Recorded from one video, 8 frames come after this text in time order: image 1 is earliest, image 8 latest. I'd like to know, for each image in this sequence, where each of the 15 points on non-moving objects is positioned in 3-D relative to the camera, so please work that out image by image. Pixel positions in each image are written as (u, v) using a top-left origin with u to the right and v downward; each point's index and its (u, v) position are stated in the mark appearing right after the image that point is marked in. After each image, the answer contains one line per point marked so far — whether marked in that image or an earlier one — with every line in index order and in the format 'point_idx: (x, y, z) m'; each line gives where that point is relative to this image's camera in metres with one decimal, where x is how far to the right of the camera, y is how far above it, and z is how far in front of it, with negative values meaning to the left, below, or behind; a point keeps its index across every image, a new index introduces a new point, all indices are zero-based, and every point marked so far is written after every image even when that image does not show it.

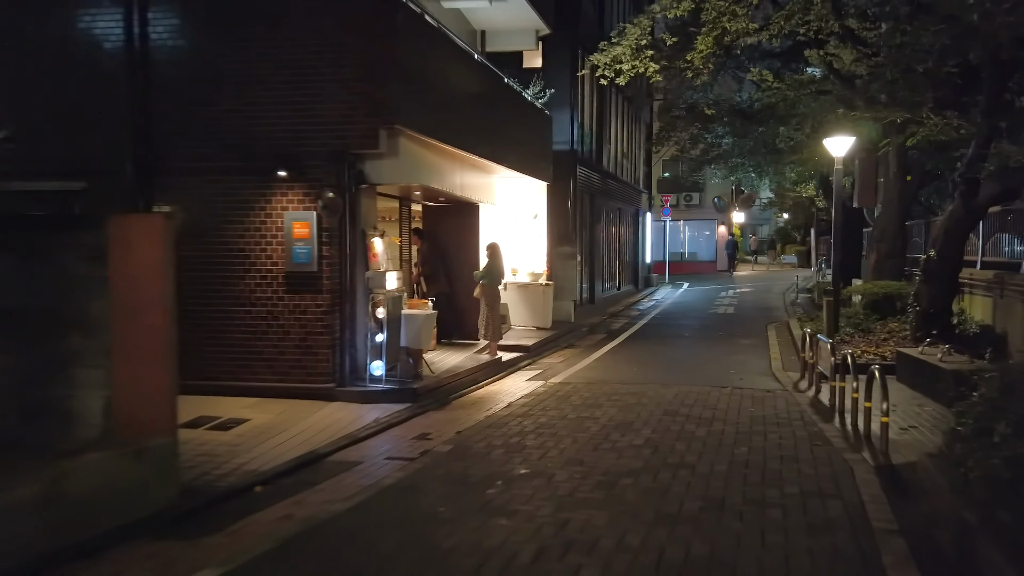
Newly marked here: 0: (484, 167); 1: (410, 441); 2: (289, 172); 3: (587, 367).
0: (-0.8, +2.6, +15.0) m
1: (-1.1, -1.7, +8.0) m
2: (-3.0, +1.5, +9.5) m
3: (+1.4, -1.5, +13.1) m
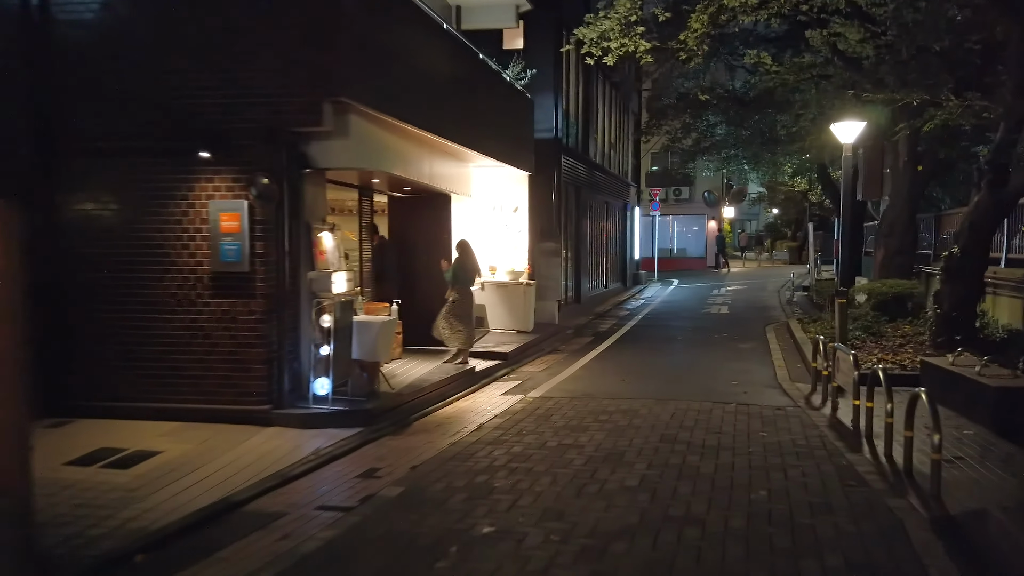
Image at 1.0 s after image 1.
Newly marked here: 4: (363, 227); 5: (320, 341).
0: (-1.2, +2.6, +13.6) m
1: (-1.5, -1.8, +6.5) m
2: (-3.3, +1.5, +7.9) m
3: (+1.0, -1.5, +11.7) m
4: (-2.5, +1.0, +11.7) m
5: (-2.2, -0.6, +8.3) m
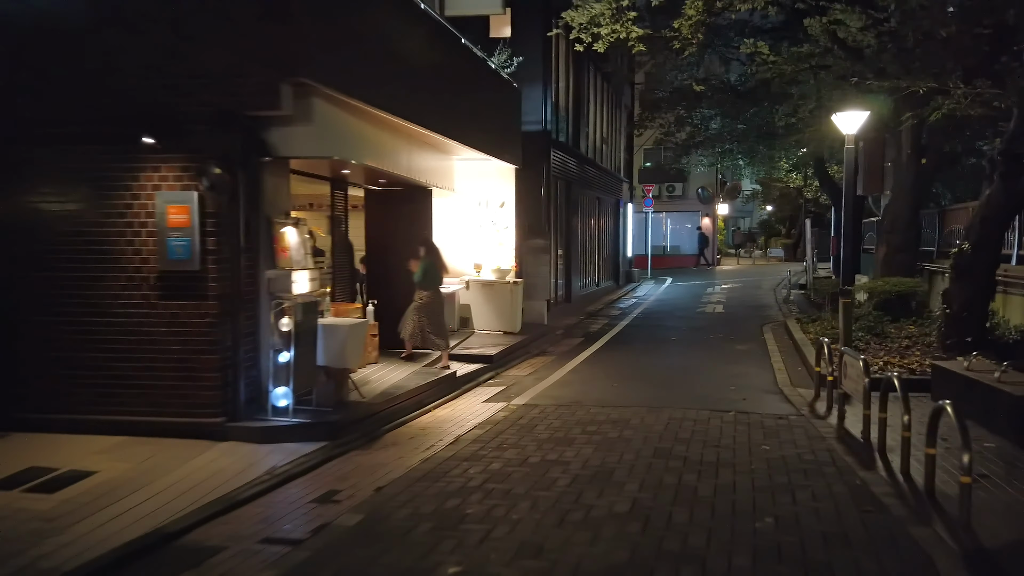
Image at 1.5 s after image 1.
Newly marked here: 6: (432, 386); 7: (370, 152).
0: (-1.5, +2.6, +12.8) m
1: (-1.7, -1.8, +5.8) m
2: (-3.6, +1.5, +7.2) m
3: (+0.7, -1.5, +11.0) m
4: (-2.7, +1.0, +11.0) m
5: (-2.5, -0.6, +7.5) m
6: (-1.1, -1.3, +9.8) m
7: (-1.9, +1.9, +9.7) m
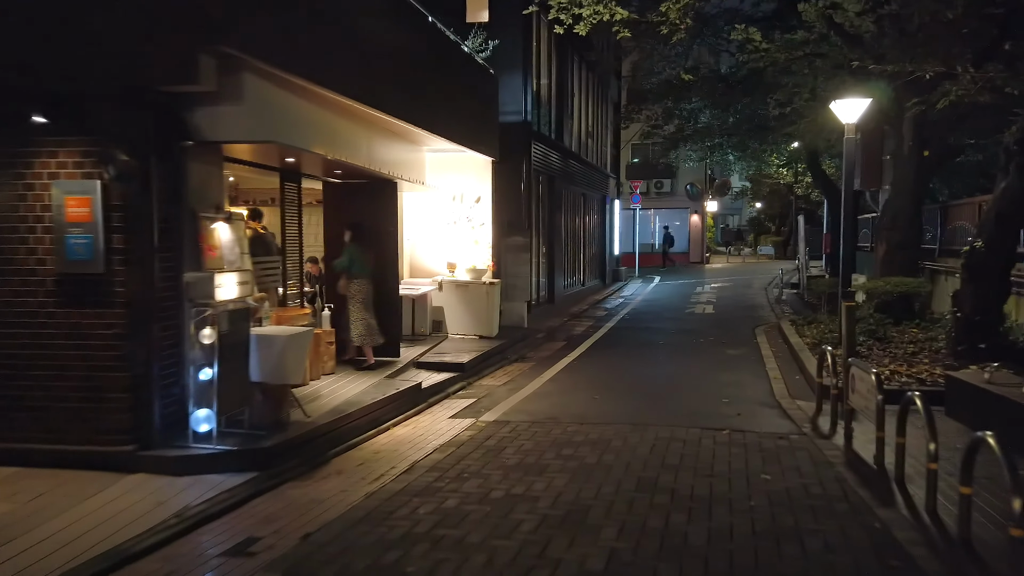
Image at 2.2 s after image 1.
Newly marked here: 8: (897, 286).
0: (-1.9, +2.6, +11.8) m
1: (-2.0, -1.8, +4.8) m
2: (-3.9, +1.4, +6.1) m
3: (+0.3, -1.5, +10.0) m
4: (-3.1, +1.0, +9.9) m
5: (-2.8, -0.7, +6.5) m
6: (-1.5, -1.4, +8.8) m
7: (-2.3, +1.8, +8.7) m
8: (+7.2, 0.0, +13.4) m
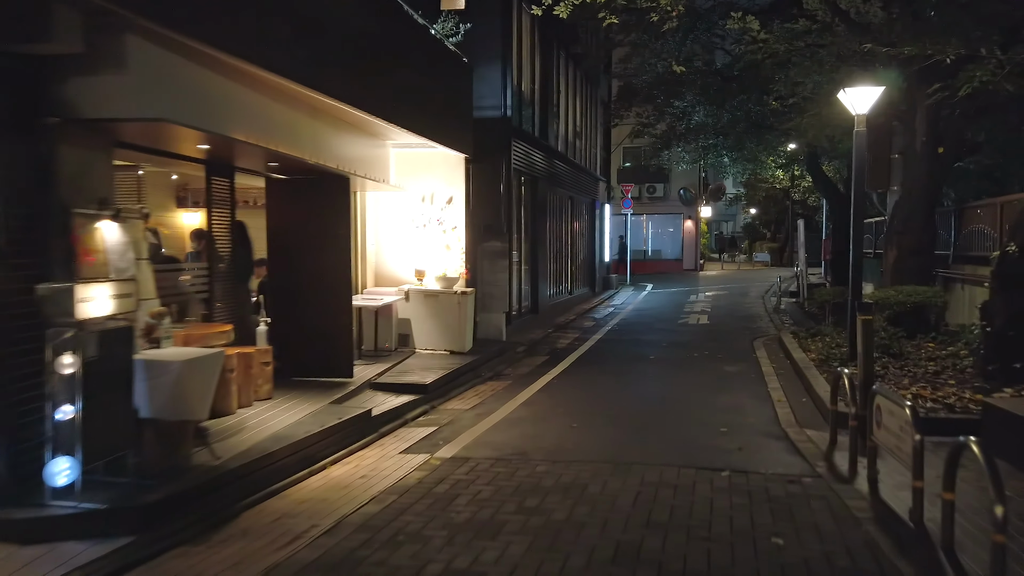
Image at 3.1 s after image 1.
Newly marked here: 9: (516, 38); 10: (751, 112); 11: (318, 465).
0: (-2.4, +2.4, +10.5) m
1: (-2.3, -1.9, +3.4) m
2: (-4.3, +1.3, +4.8) m
3: (-0.1, -1.6, +8.7) m
4: (-3.5, +0.8, +8.6) m
5: (-3.2, -0.8, +5.2) m
6: (-1.9, -1.5, +7.5) m
7: (-2.7, +1.7, +7.3) m
8: (+6.8, -0.1, +12.1) m
9: (+0.1, +5.7, +16.3) m
10: (+6.1, +4.5, +18.2) m
11: (-1.9, -1.7, +7.0) m
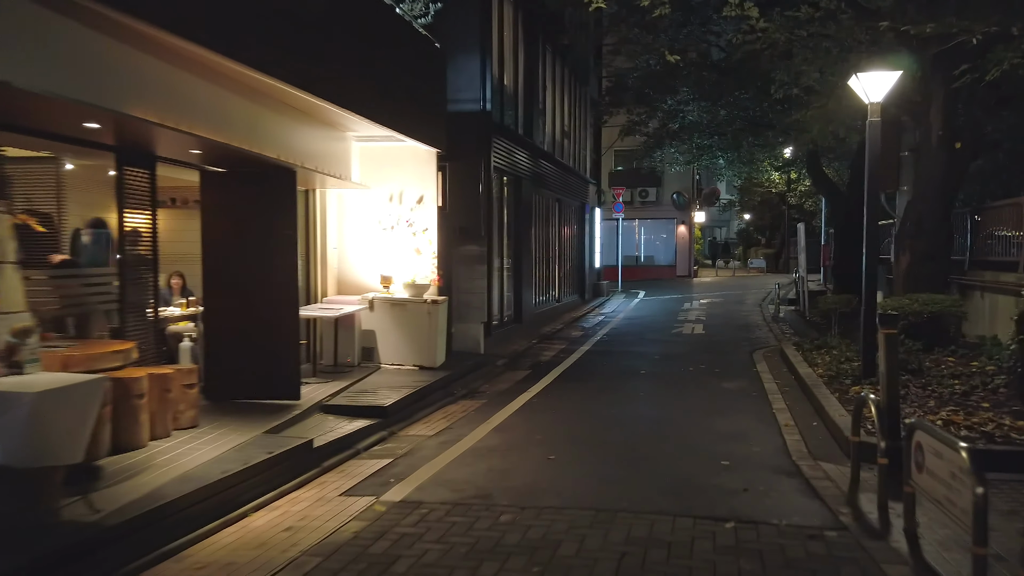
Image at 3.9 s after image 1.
0: (-2.7, +2.3, +9.3) m
1: (-2.6, -1.9, +2.2) m
2: (-4.6, +1.3, +3.6) m
3: (-0.4, -1.7, +7.4) m
4: (-3.9, +0.8, +7.4) m
5: (-3.5, -0.8, +3.9) m
6: (-2.2, -1.6, +6.2) m
7: (-3.0, +1.6, +6.1) m
8: (+6.4, -0.3, +11.0) m
9: (-0.3, +5.5, +15.1) m
10: (+5.7, +4.3, +17.1) m
11: (-2.2, -1.8, +5.8) m
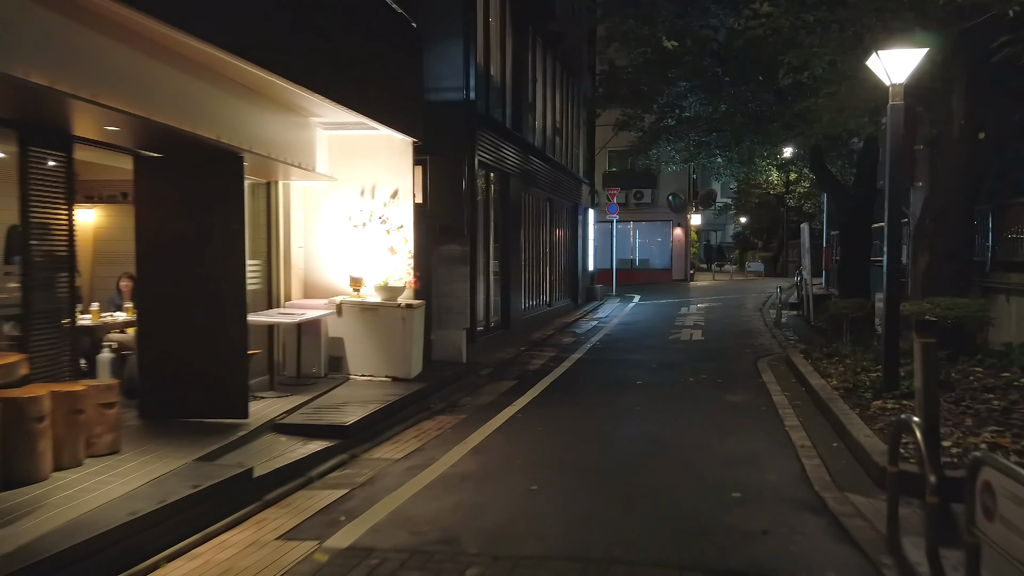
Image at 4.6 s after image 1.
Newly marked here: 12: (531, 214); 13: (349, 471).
0: (-3.0, +2.3, +8.3) m
1: (-2.8, -1.9, +1.1) m
2: (-4.8, +1.3, +2.5) m
3: (-0.6, -1.7, +6.4) m
4: (-4.1, +0.7, +6.4) m
5: (-3.7, -0.8, +2.9) m
6: (-2.4, -1.6, +5.2) m
7: (-3.2, +1.6, +5.1) m
8: (+6.2, -0.3, +10.0) m
9: (-0.6, +5.5, +14.1) m
10: (+5.4, +4.2, +16.2) m
11: (-2.4, -1.8, +4.7) m
12: (+0.5, +1.9, +18.7) m
13: (-1.6, -1.8, +7.0) m
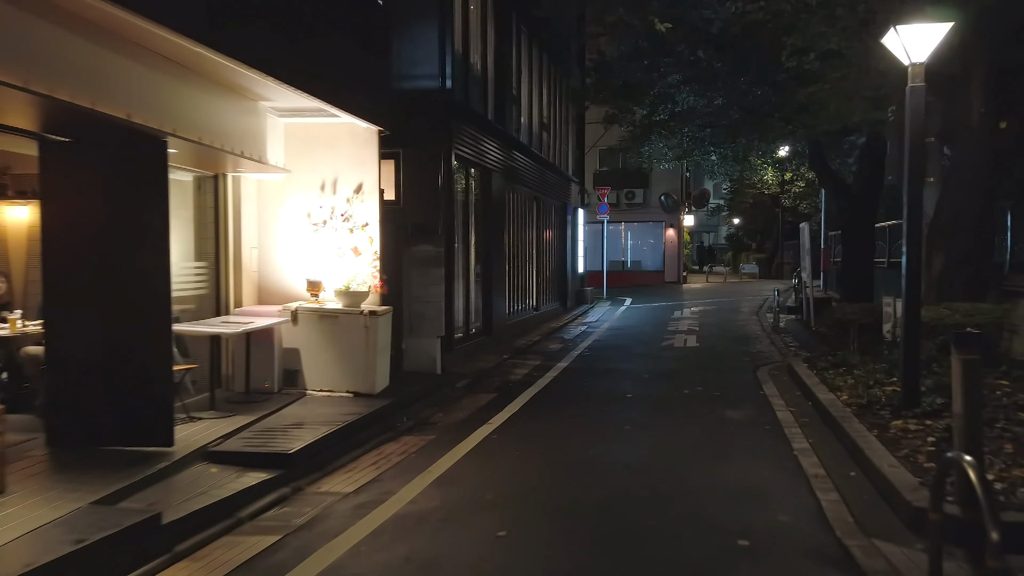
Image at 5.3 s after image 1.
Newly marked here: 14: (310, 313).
0: (-3.2, +2.2, +7.2) m
1: (-3.0, -2.0, +0.1) m
2: (-5.0, +1.2, +1.5) m
3: (-0.9, -1.8, +5.4) m
4: (-4.3, +0.7, +5.3) m
5: (-3.9, -0.9, +1.8) m
6: (-2.7, -1.6, +4.2) m
7: (-3.5, +1.6, +4.1) m
8: (+5.9, -0.3, +9.1) m
9: (-0.9, +5.4, +13.1) m
10: (+5.0, +4.2, +15.3) m
11: (-2.7, -1.9, +3.7) m
12: (+0.1, +1.8, +17.7) m
13: (-1.9, -1.8, +5.9) m
14: (-2.5, -0.3, +8.9) m
